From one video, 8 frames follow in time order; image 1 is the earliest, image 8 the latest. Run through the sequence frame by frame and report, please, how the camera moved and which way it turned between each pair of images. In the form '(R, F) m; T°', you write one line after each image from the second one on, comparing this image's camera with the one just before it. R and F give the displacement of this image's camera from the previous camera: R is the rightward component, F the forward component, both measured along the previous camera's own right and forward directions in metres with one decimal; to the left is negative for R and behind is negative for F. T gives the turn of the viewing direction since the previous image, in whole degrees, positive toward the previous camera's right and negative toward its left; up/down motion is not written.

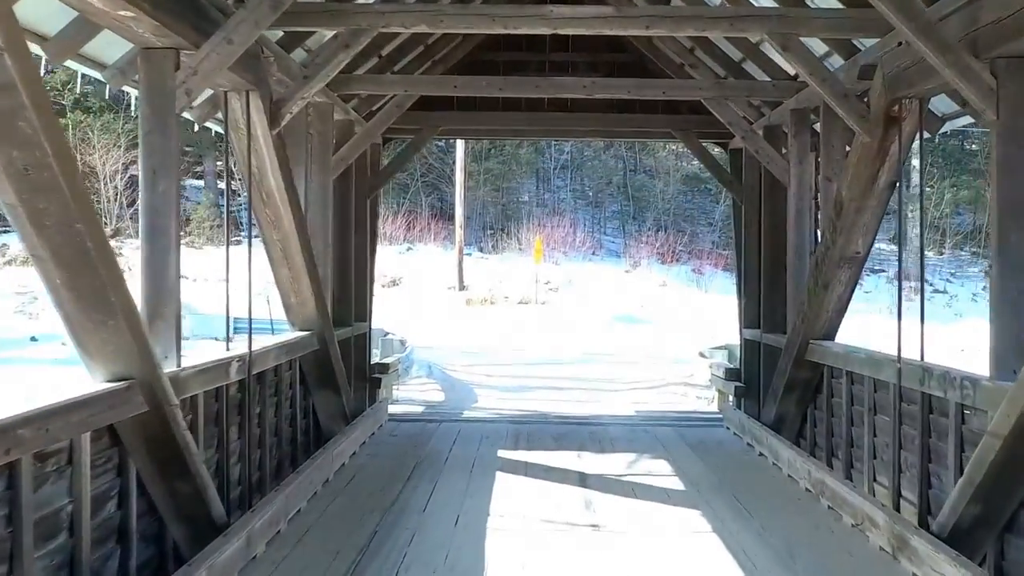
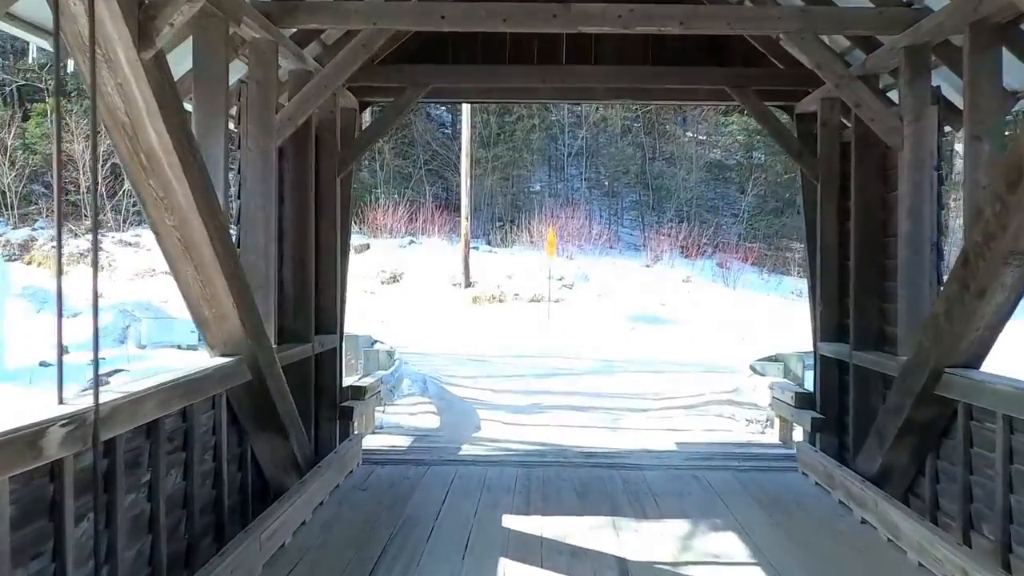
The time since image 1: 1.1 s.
(0.0, +1.4) m; -1°
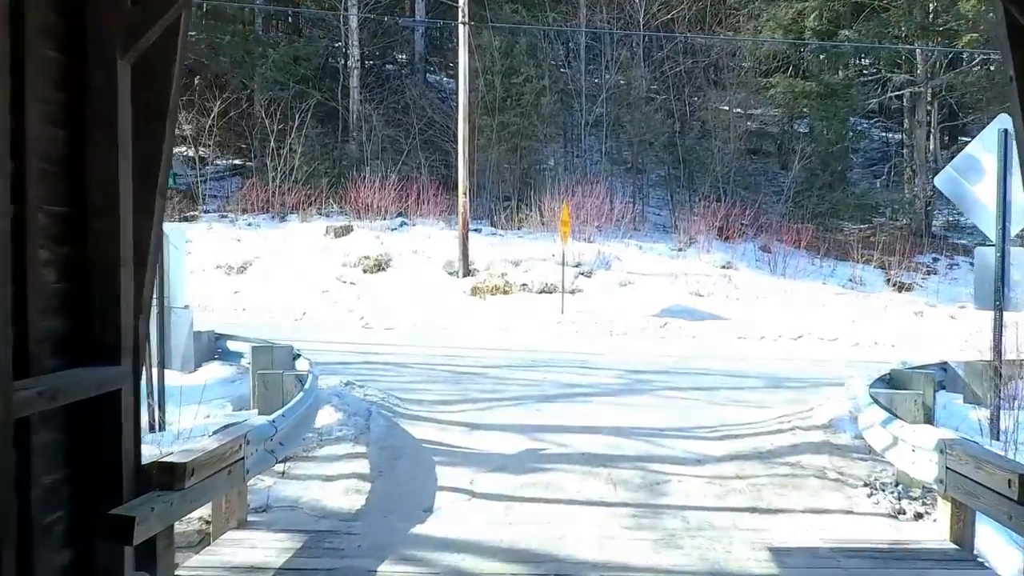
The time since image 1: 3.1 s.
(+0.2, +2.5) m; -1°
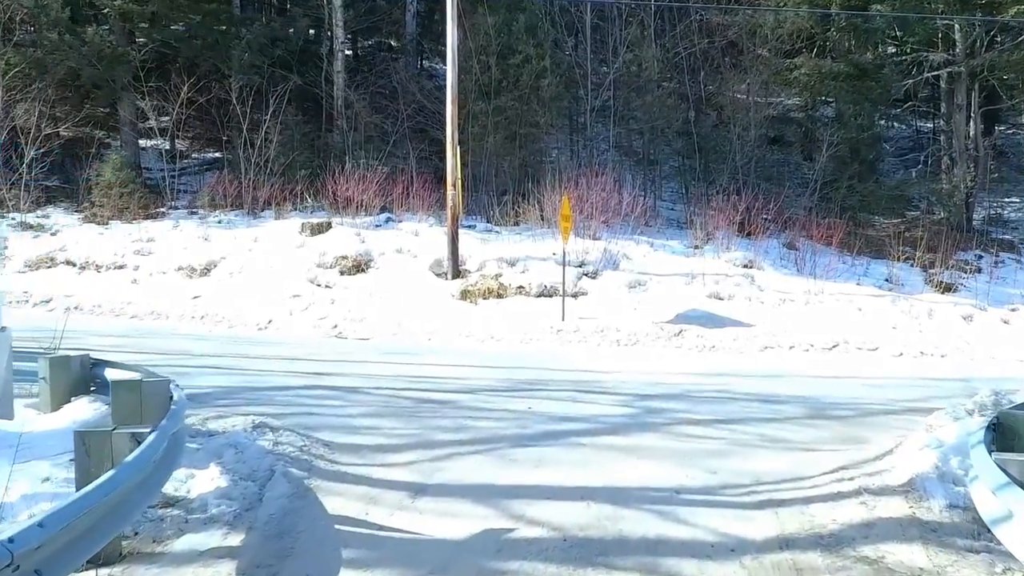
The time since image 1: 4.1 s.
(+0.2, +1.4) m; -1°
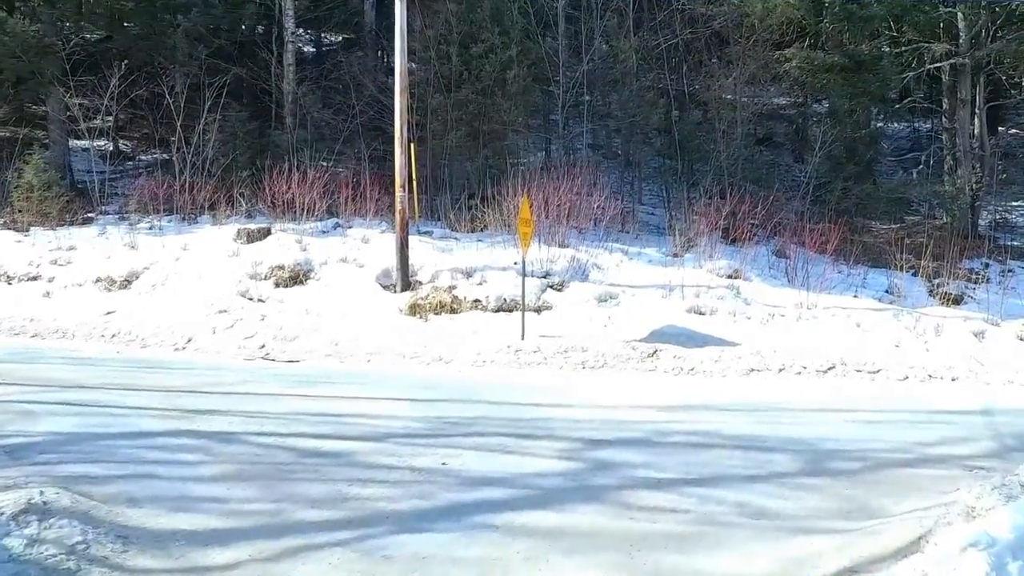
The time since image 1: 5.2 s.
(+0.3, +1.3) m; 0°
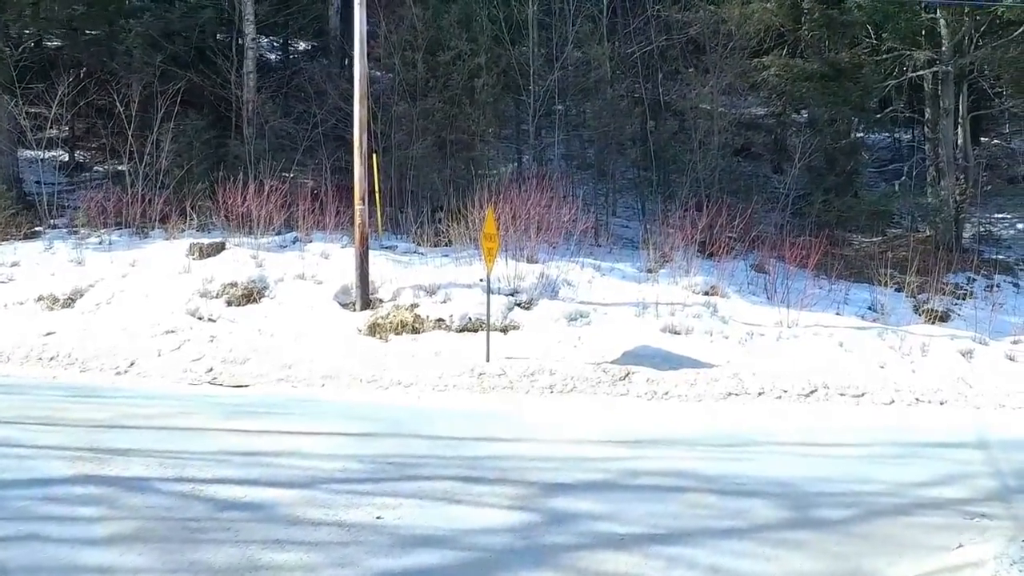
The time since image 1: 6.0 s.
(+0.1, +0.5) m; +1°
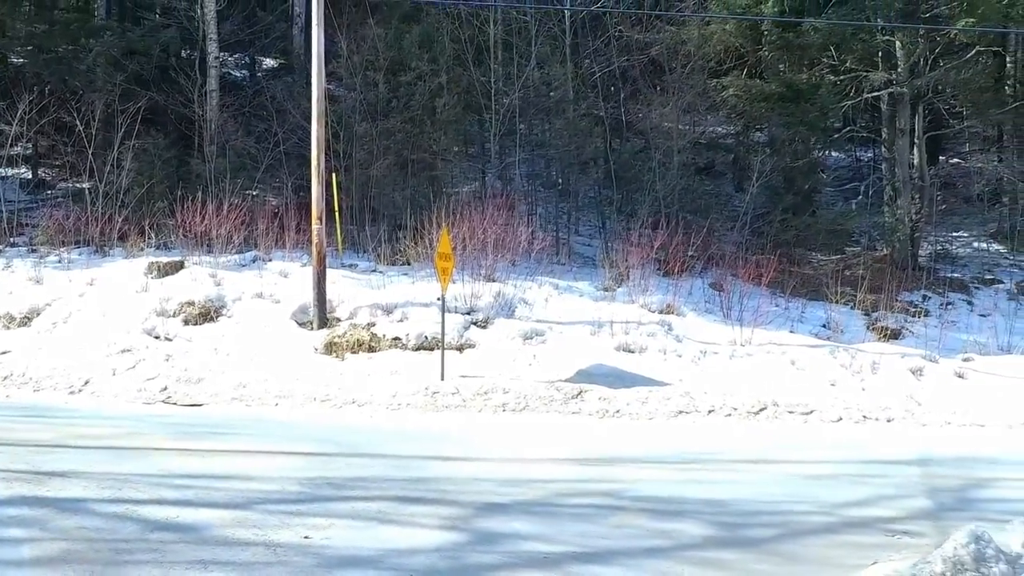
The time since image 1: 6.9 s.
(+0.2, -0.1) m; +1°
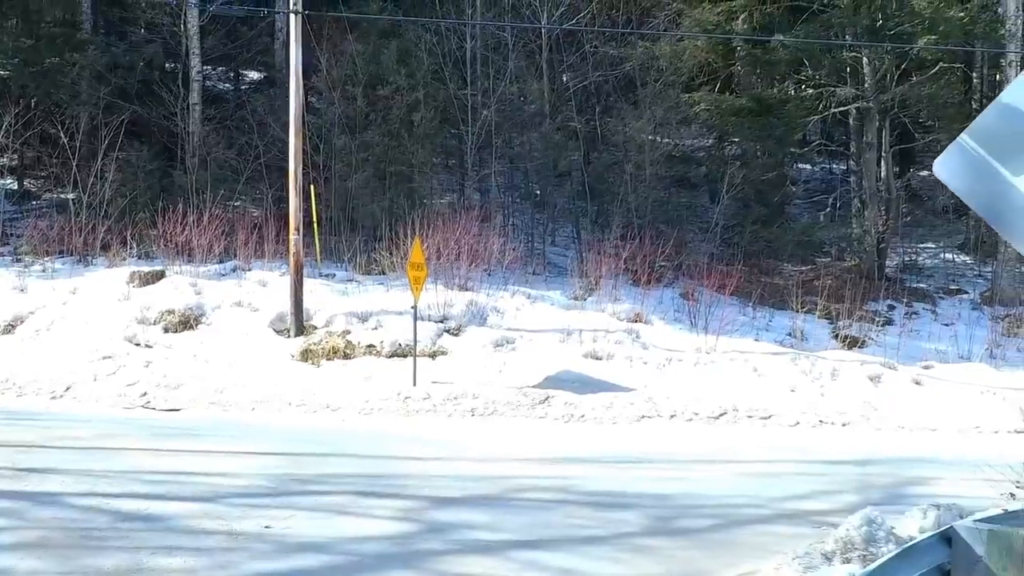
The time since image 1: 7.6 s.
(+0.2, -0.3) m; +1°
